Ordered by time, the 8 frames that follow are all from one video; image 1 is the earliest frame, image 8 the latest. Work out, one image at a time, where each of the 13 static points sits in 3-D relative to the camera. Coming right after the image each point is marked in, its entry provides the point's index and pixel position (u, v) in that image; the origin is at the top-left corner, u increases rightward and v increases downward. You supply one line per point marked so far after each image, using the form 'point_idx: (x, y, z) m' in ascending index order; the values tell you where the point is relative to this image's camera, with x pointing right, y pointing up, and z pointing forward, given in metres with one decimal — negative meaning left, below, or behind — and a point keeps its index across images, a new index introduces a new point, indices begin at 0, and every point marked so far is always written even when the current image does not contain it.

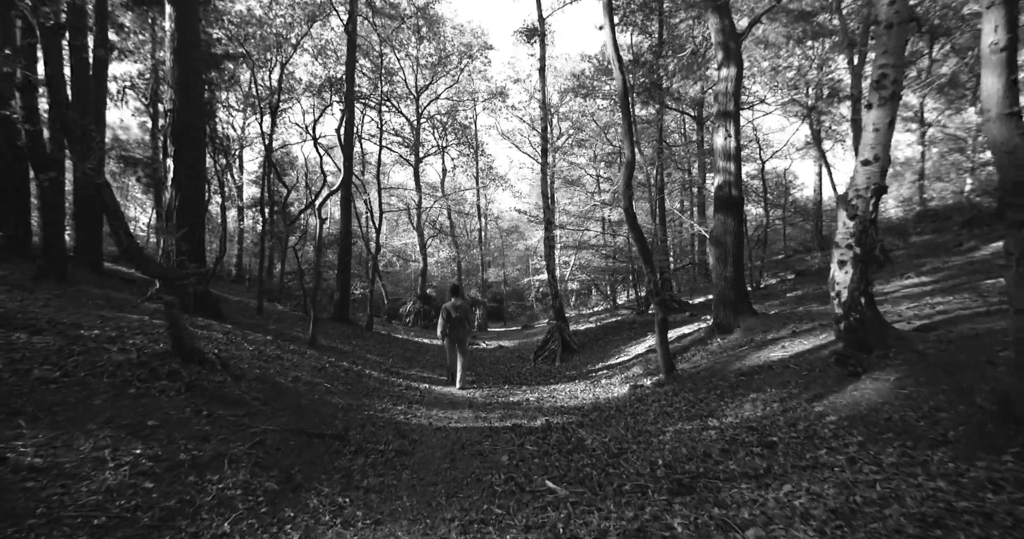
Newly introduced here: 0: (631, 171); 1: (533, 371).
0: (+1.9, +1.5, +7.4) m
1: (+0.5, -2.6, +12.1) m
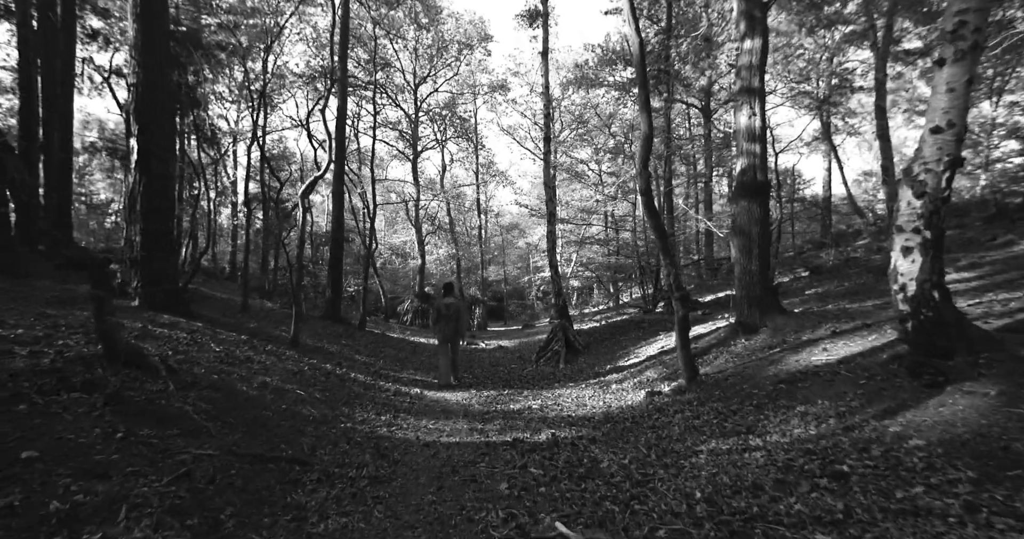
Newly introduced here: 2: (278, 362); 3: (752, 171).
0: (+1.9, +1.6, +6.5) m
1: (+0.5, -2.5, +11.2) m
2: (-3.7, -1.4, +7.5) m
3: (+4.1, +1.7, +8.1) m
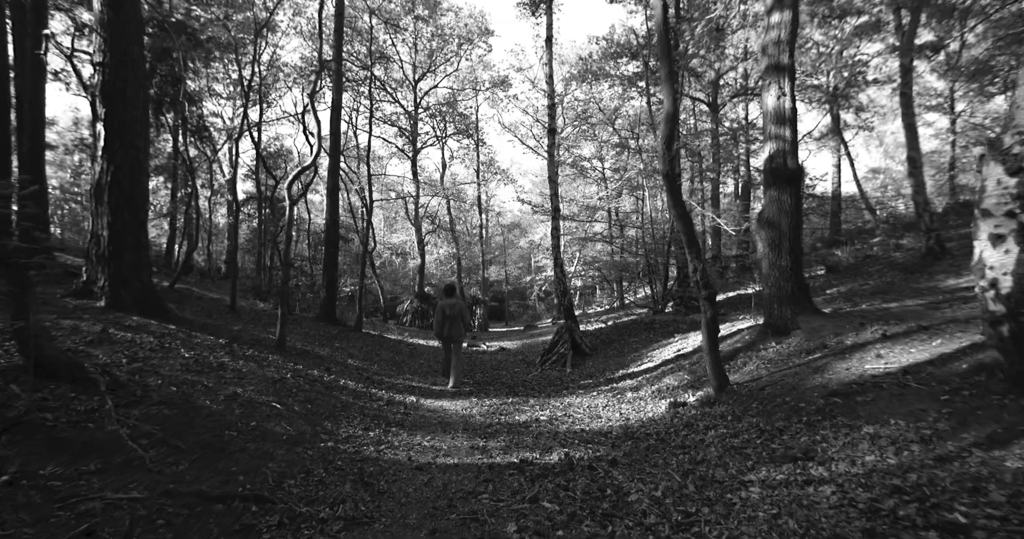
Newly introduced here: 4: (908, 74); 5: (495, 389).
0: (+1.9, +1.7, +5.8) m
1: (+0.6, -2.4, +10.5) m
2: (-3.6, -1.4, +6.7) m
3: (+4.1, +1.7, +7.3) m
4: (+10.5, +5.2, +12.6) m
5: (-0.3, -2.4, +9.4) m
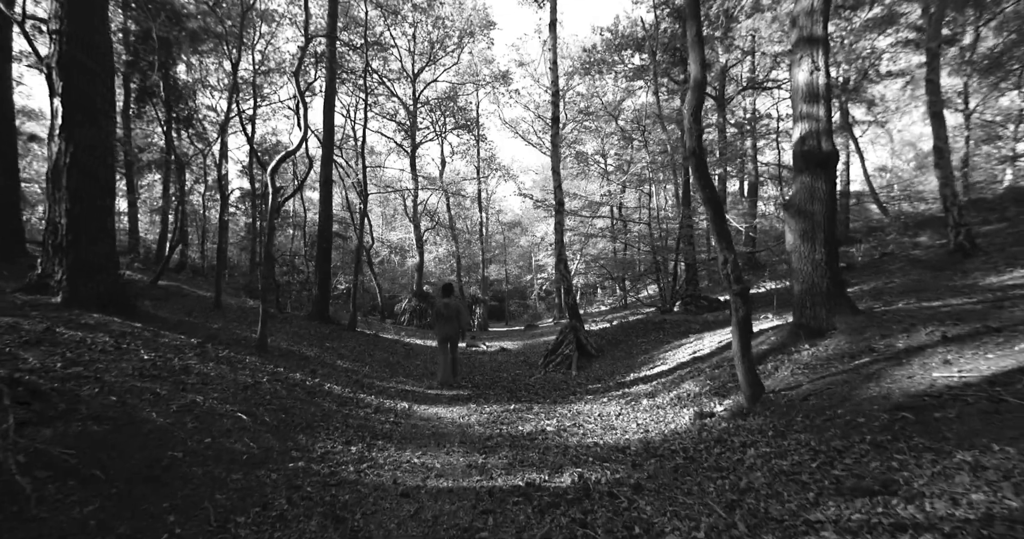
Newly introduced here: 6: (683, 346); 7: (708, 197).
0: (+2.0, +1.8, +5.0) m
1: (+0.7, -2.3, +9.7) m
2: (-3.6, -1.3, +6.0) m
3: (+4.2, +1.8, +6.6) m
4: (+10.6, +5.3, +11.9) m
5: (-0.3, -2.3, +8.7) m
6: (+3.6, -1.6, +10.1) m
7: (+2.1, +0.8, +5.1) m
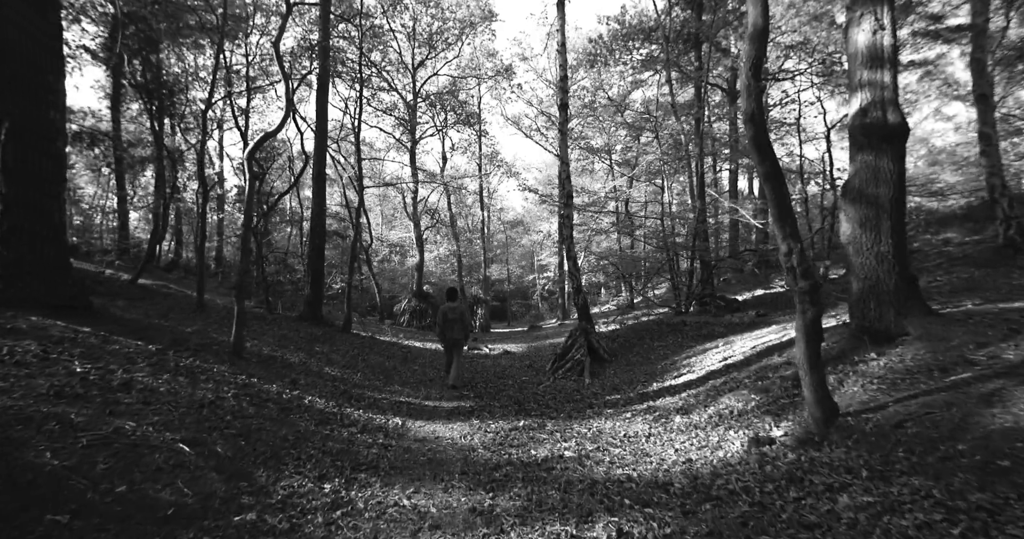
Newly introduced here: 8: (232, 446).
0: (+2.1, +1.8, +4.1) m
1: (+0.8, -2.3, +8.8) m
2: (-3.4, -1.2, +5.0) m
3: (+4.3, +1.9, +5.6) m
4: (+10.7, +5.3, +10.9) m
5: (-0.2, -2.2, +7.7) m
6: (+3.7, -1.5, +9.1) m
7: (+2.2, +0.9, +4.1) m
8: (-2.3, -1.5, +3.9) m
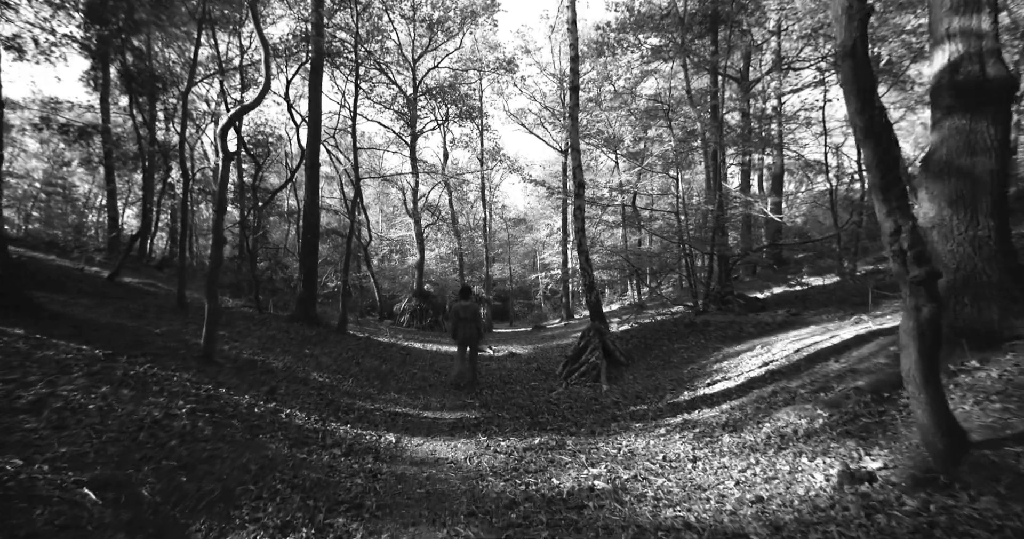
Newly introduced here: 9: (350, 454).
0: (+2.3, +2.0, +3.1) m
1: (+1.0, -2.2, +7.8) m
2: (-3.3, -1.1, +4.1) m
3: (+4.4, +2.0, +4.6) m
4: (+10.9, +5.4, +9.9) m
5: (0.0, -2.1, +6.8) m
6: (+3.9, -1.4, +8.1) m
7: (+2.4, +1.0, +3.2) m
8: (-2.1, -1.4, +2.9) m
9: (-1.6, -1.8, +4.7) m
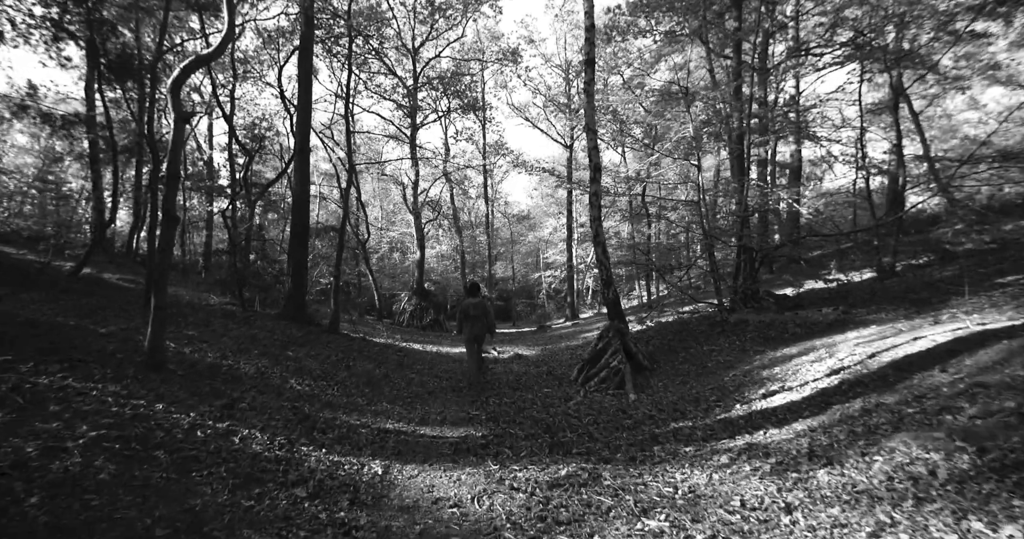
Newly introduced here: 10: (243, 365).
0: (+2.4, +2.1, +1.8) m
1: (+1.1, -2.0, +6.5) m
2: (-3.1, -1.0, +2.8) m
3: (+4.6, +2.1, +3.4) m
4: (+11.1, +5.6, +8.6) m
5: (+0.2, -2.0, +5.5) m
6: (+4.1, -1.3, +6.8) m
7: (+2.5, +1.1, +1.9) m
8: (-2.0, -1.2, +1.7) m
9: (-1.4, -1.6, +3.5) m
10: (-4.0, -1.4, +7.1) m
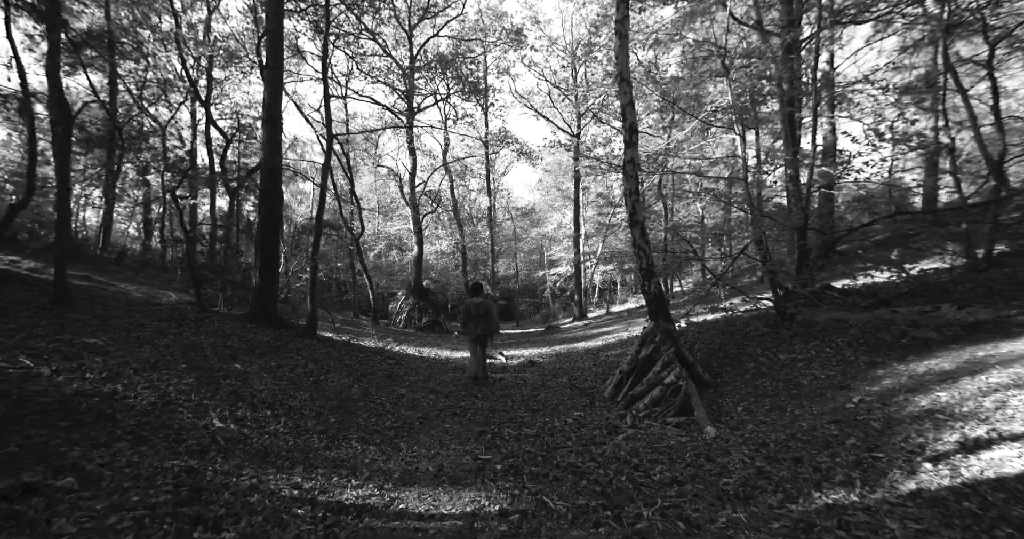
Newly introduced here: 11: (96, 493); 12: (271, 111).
0: (+2.7, +2.3, -0.5) m
1: (+1.4, -1.8, +4.2) m
2: (-2.8, -0.7, +0.5) m
3: (+4.9, +2.4, +1.0) m
4: (+11.3, +5.8, +6.3) m
5: (+0.4, -1.7, +3.2) m
6: (+4.4, -1.0, +4.5) m
7: (+2.8, +1.4, -0.5) m
8: (-1.7, -1.0, -0.7) m
9: (-1.2, -1.4, +1.1) m
10: (-3.7, -1.2, +4.7) m
11: (-2.5, -1.3, +2.9) m
12: (-5.9, +3.8, +11.6) m
